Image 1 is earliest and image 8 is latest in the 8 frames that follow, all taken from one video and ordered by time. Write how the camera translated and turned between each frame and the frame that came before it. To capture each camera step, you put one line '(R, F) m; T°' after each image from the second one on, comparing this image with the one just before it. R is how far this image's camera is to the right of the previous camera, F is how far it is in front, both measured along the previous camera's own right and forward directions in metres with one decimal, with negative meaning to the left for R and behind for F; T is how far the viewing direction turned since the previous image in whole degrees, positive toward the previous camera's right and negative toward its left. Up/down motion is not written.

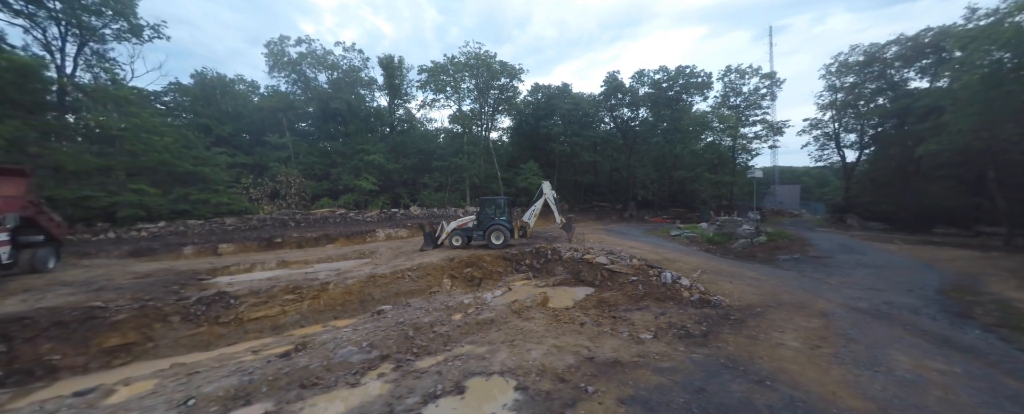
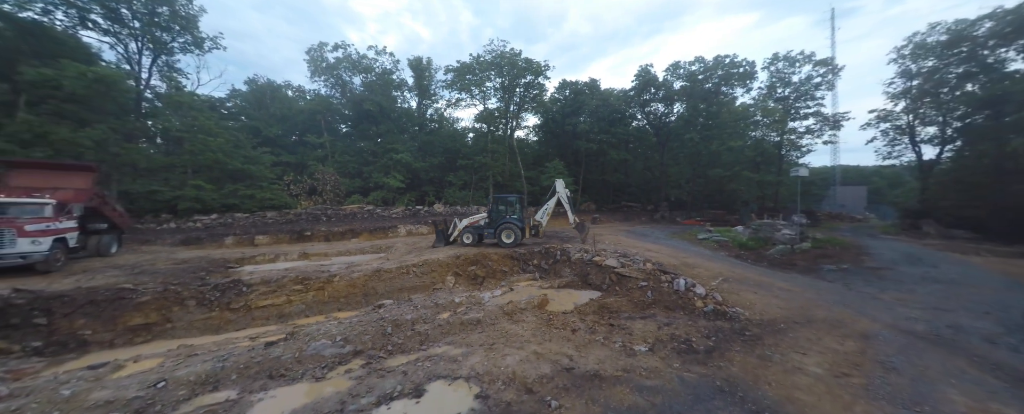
(+0.8, +0.3) m; -6°
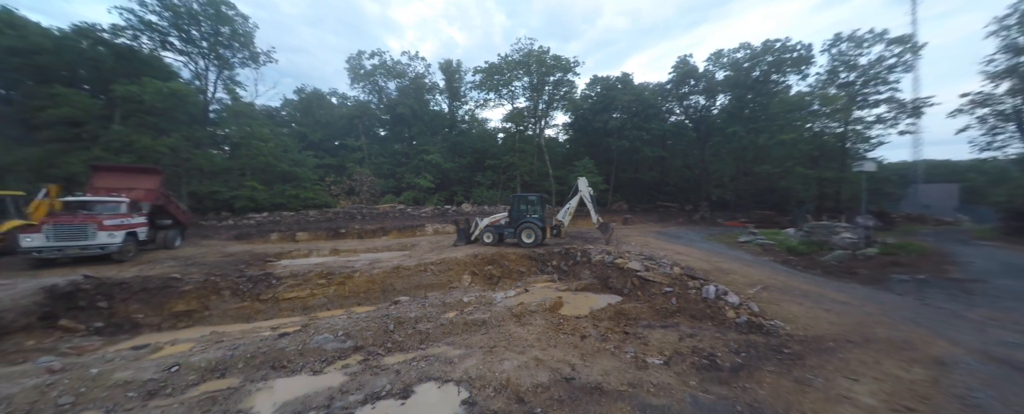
(+0.5, +0.2) m; -7°
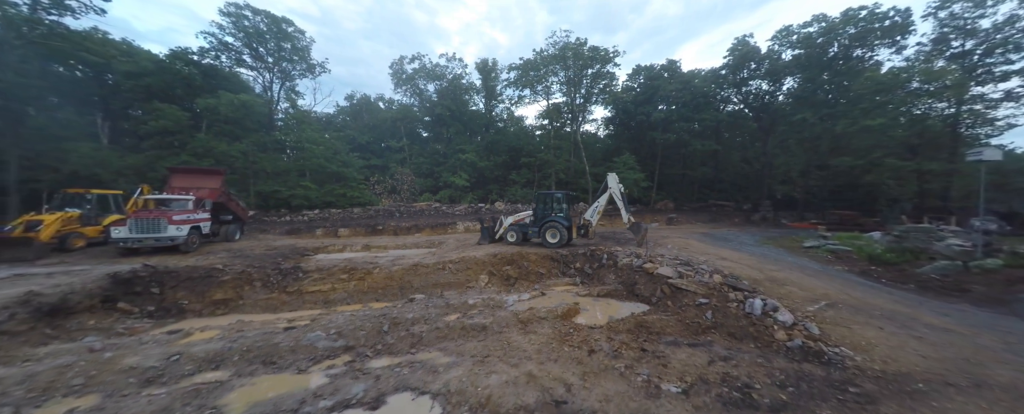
(+0.7, +0.5) m; -8°
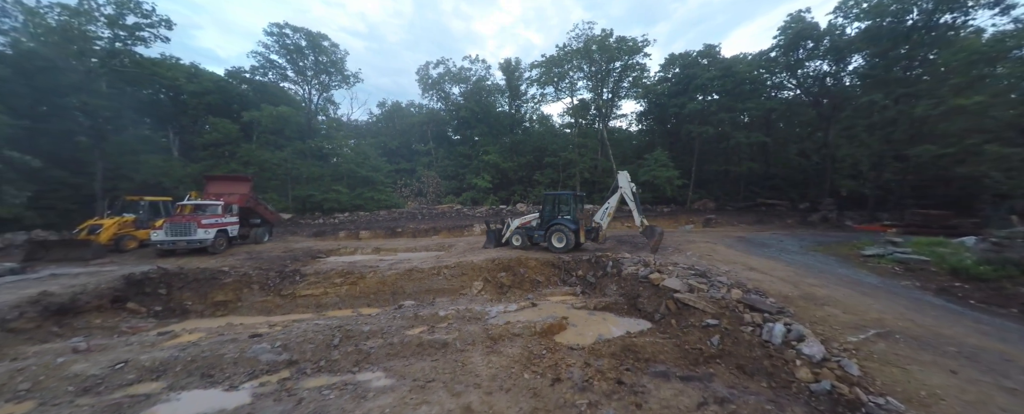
(+1.1, +0.6) m; -7°
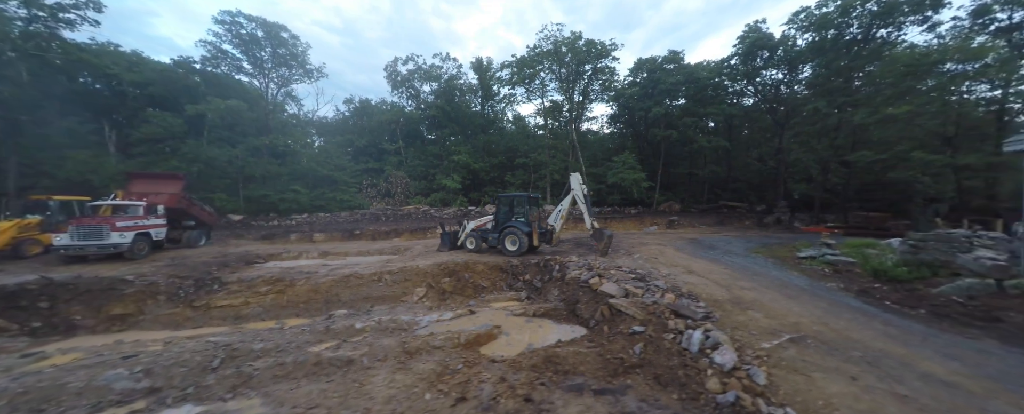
(+0.9, +0.3) m; +4°
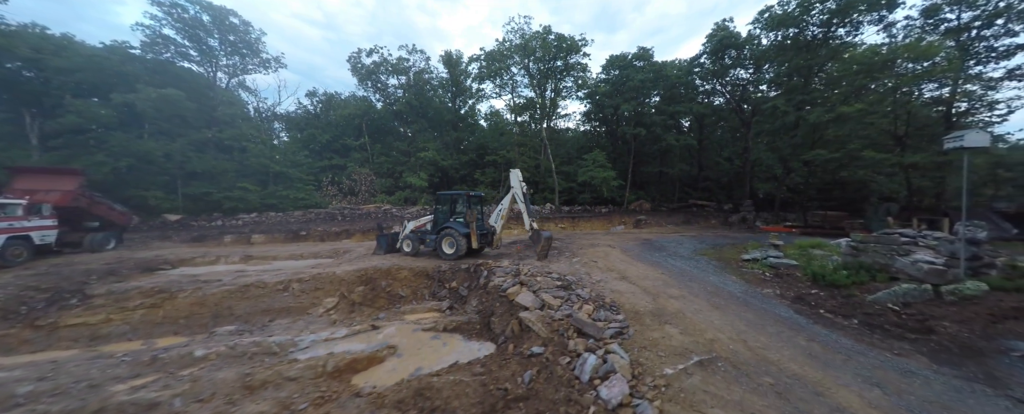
(+1.4, +0.7) m; +3°
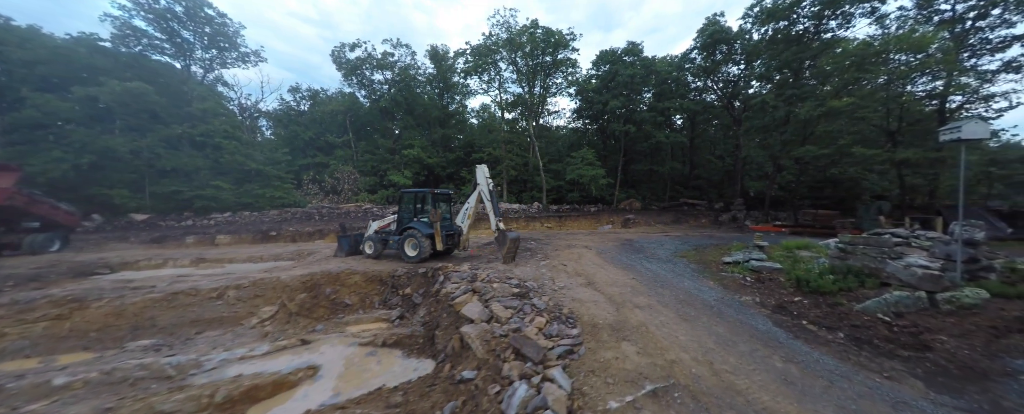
(+0.8, +0.6) m; +1°
